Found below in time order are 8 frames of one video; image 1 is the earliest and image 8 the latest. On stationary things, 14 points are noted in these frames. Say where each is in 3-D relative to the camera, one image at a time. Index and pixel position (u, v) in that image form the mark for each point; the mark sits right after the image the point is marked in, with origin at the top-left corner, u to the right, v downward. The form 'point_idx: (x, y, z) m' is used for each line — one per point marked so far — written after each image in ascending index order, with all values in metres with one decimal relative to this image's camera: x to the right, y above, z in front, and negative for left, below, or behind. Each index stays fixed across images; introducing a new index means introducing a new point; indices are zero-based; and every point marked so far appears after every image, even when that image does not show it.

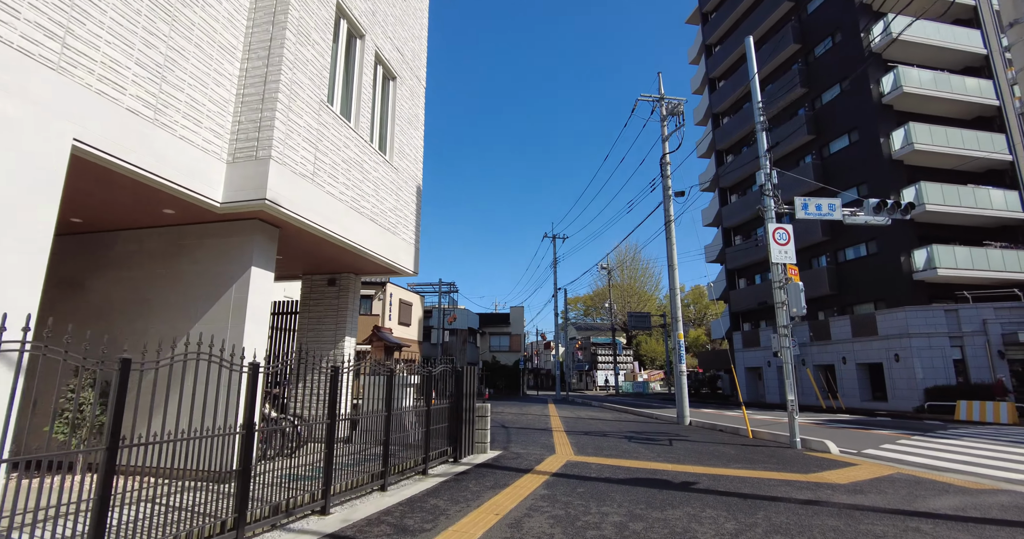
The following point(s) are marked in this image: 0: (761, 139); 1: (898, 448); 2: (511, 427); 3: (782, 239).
0: (+5.7, +3.0, +12.0) m
1: (+7.8, -3.6, +10.8) m
2: (-0.1, -3.8, +12.8) m
3: (+5.5, +0.6, +10.9) m
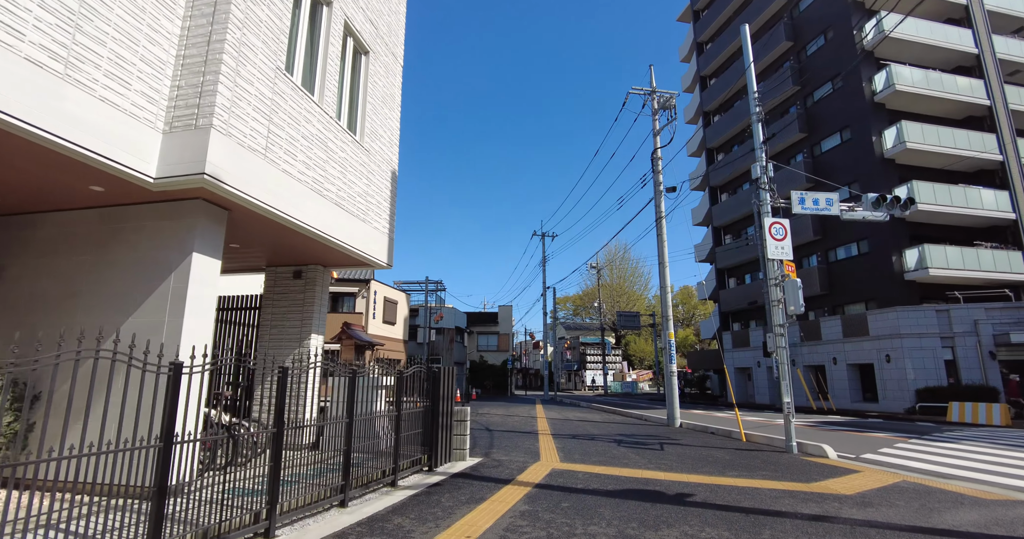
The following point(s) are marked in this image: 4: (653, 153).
0: (+5.3, +3.0, +11.6) m
1: (+7.5, -3.6, +10.4) m
2: (-0.4, -3.7, +12.2) m
3: (+5.2, +0.7, +10.4) m
4: (+4.7, +3.9, +17.6) m
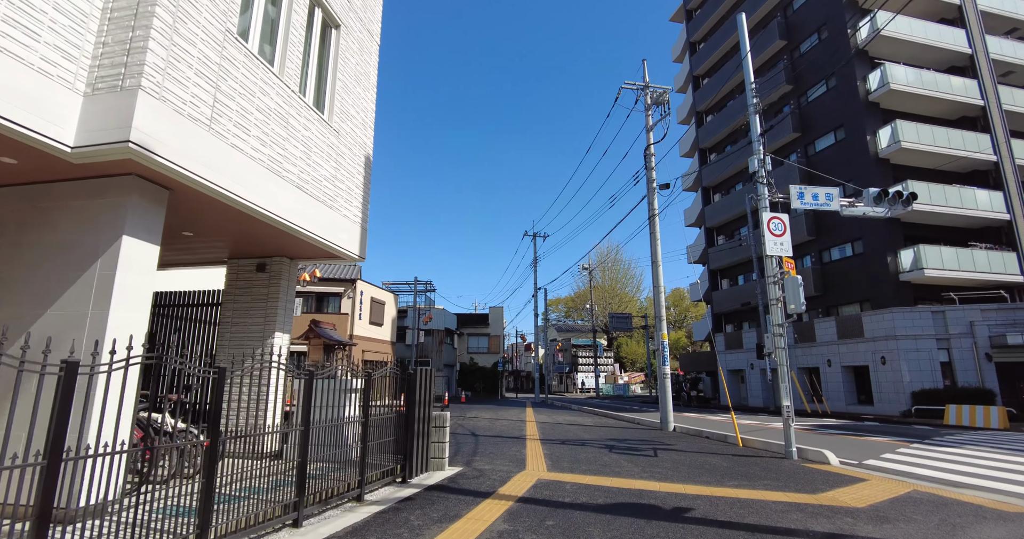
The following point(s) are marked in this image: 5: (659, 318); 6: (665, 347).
0: (+5.1, +3.1, +11.1) m
1: (+7.3, -3.5, +10.0) m
2: (-0.7, -3.6, +11.6) m
3: (+5.0, +0.8, +9.9) m
4: (+4.3, +3.9, +17.2) m
5: (+4.3, -1.4, +15.4) m
6: (+4.4, -2.3, +15.4) m
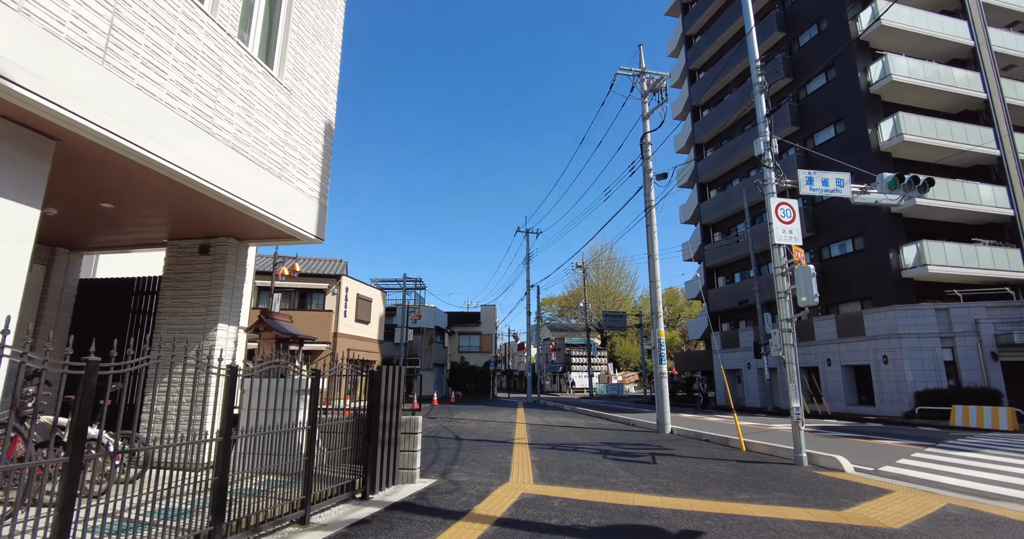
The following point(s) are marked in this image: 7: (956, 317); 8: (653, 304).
0: (+4.8, +3.3, +10.4) m
1: (+7.0, -3.4, +9.2) m
2: (-1.0, -3.4, +10.8) m
3: (+4.7, +0.9, +9.2) m
4: (+4.0, +4.0, +16.4) m
5: (+4.0, -1.2, +14.7) m
6: (+4.1, -2.1, +14.6) m
7: (+16.7, -1.8, +19.9) m
8: (+3.9, -0.9, +14.9) m
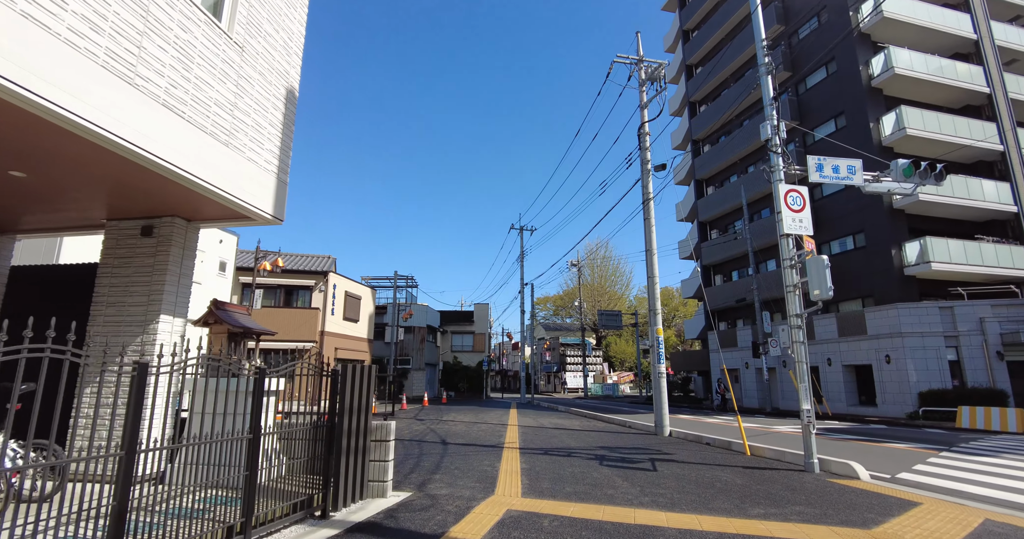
0: (+4.7, +3.4, +9.7) m
1: (+6.8, -3.2, +8.6) m
2: (-1.2, -3.3, +10.1) m
3: (+4.6, +1.1, +8.5) m
4: (+3.8, +4.2, +15.8) m
5: (+3.8, -1.1, +14.0) m
6: (+3.9, -2.0, +14.0) m
7: (+16.4, -1.7, +19.4) m
8: (+3.7, -0.8, +14.3) m
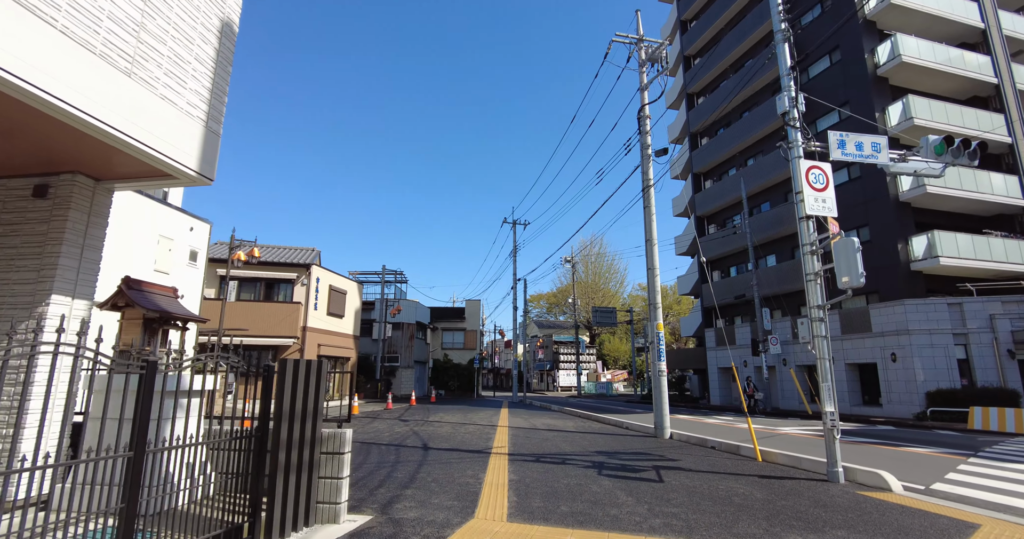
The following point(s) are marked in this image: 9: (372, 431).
0: (+4.5, +3.6, +8.8) m
1: (+6.6, -3.1, +7.8) m
2: (-1.4, -3.1, +9.2) m
3: (+4.4, +1.3, +7.6) m
4: (+3.6, +4.4, +14.8) m
5: (+3.5, -0.9, +13.1) m
6: (+3.6, -1.7, +13.1) m
7: (+16.1, -1.5, +18.7) m
8: (+3.5, -0.6, +13.4) m
9: (-3.2, -3.6, +12.0) m
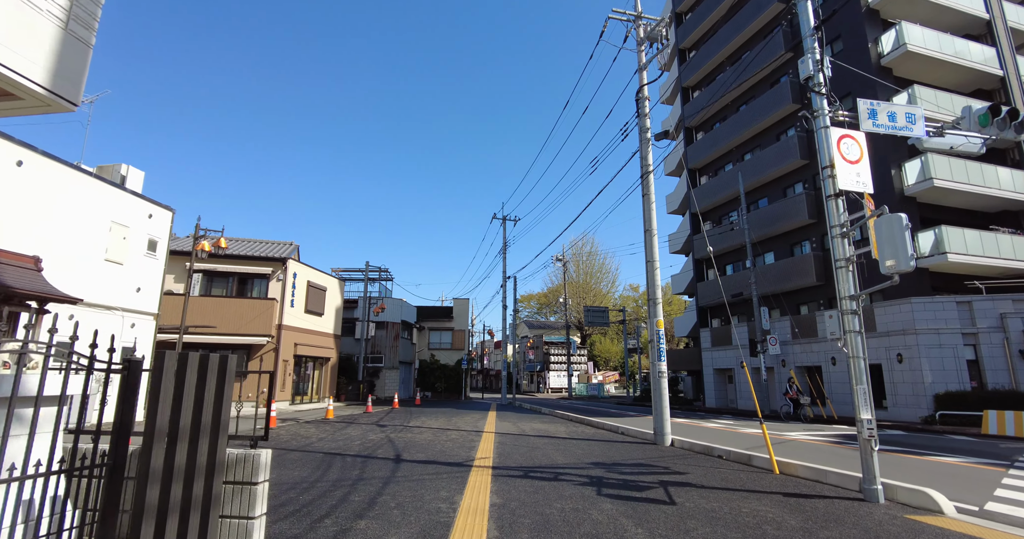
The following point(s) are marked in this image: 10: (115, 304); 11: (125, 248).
0: (+4.3, +3.8, +7.8) m
1: (+6.4, -2.9, +6.8) m
2: (-1.6, -2.9, +8.0) m
3: (+4.2, +1.4, +6.6) m
4: (+3.3, +4.6, +13.8) m
5: (+3.2, -0.7, +12.1) m
6: (+3.3, -1.6, +12.0) m
7: (+15.7, -1.4, +17.8) m
8: (+3.2, -0.4, +12.3) m
9: (-3.4, -3.4, +10.8) m
10: (-9.5, -0.8, +12.7) m
11: (-9.5, +0.5, +13.1) m
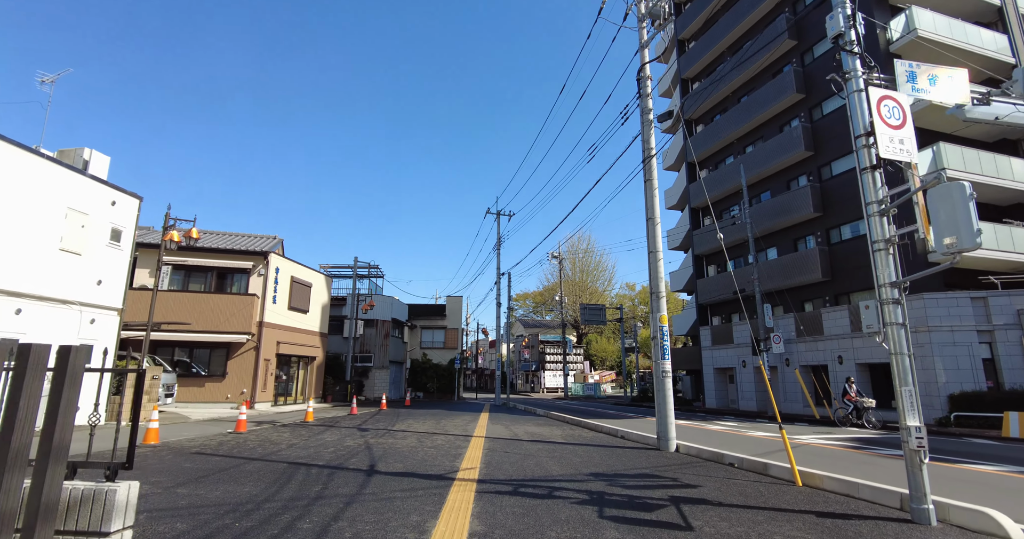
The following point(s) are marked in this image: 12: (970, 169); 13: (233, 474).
0: (+4.2, +4.0, +6.9) m
1: (+6.3, -2.7, +5.9) m
2: (-1.7, -2.7, +7.1) m
3: (+4.1, +1.6, +5.7) m
4: (+3.1, +4.8, +12.9) m
5: (+3.0, -0.5, +11.2) m
6: (+3.2, -1.4, +11.1) m
7: (+15.5, -1.2, +17.0) m
8: (+3.0, -0.2, +11.4) m
9: (-3.6, -3.2, +9.9) m
10: (-9.6, -0.6, +11.6) m
11: (-9.7, +0.7, +12.1) m
12: (+16.1, +3.5, +18.6) m
13: (-3.4, -2.5, +6.5) m
